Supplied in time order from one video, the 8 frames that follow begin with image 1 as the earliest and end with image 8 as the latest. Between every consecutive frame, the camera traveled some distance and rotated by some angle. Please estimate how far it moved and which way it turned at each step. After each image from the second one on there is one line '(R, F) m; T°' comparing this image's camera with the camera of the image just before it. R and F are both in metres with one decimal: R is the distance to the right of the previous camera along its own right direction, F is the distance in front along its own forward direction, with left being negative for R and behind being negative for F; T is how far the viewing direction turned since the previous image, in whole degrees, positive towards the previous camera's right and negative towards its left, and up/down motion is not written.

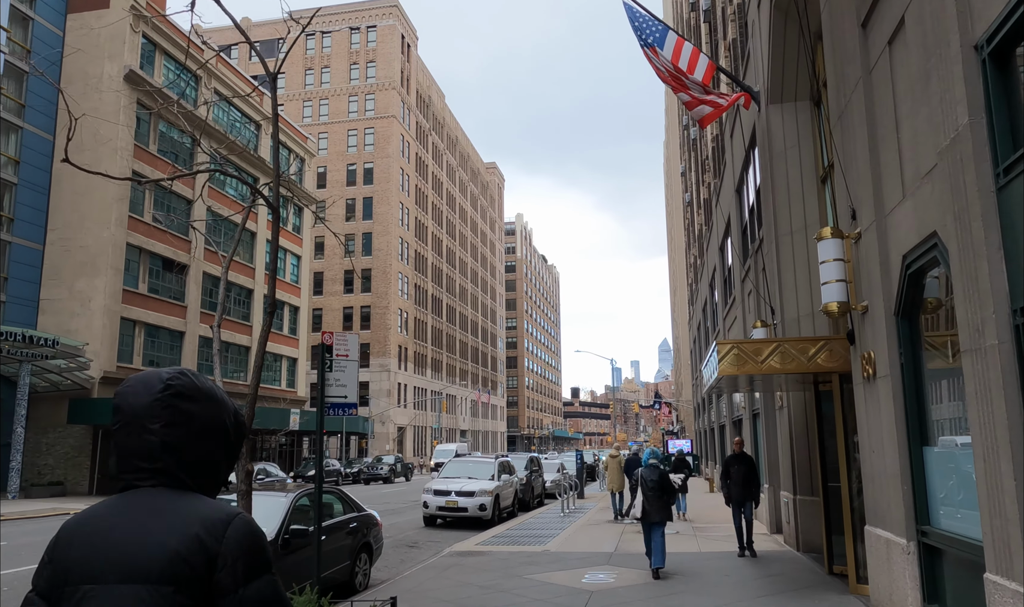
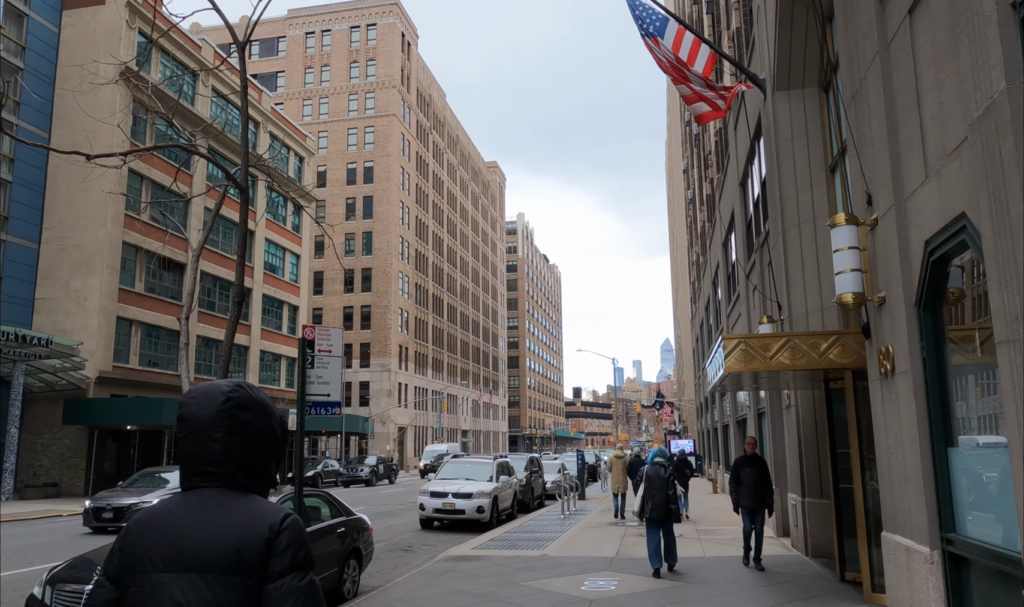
(+0.1, +0.4) m; 0°
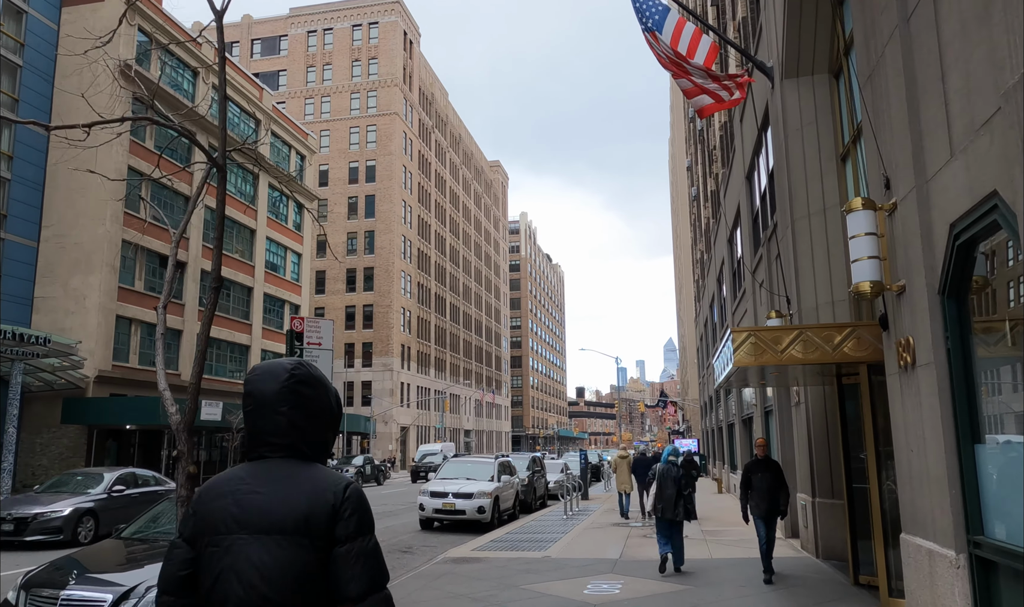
(0.0, +0.3) m; 0°
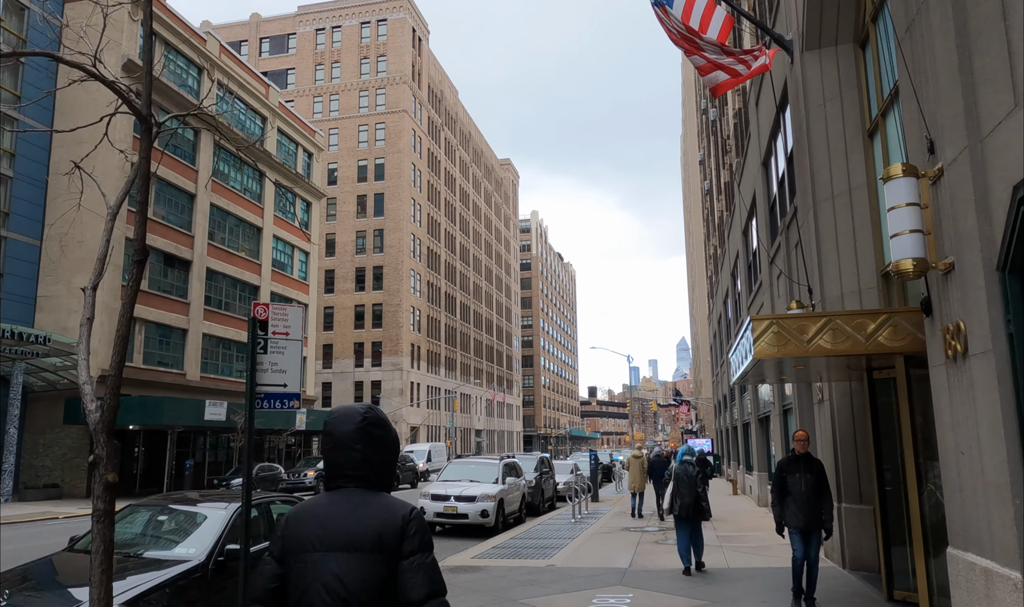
(+0.2, +0.8) m; -1°
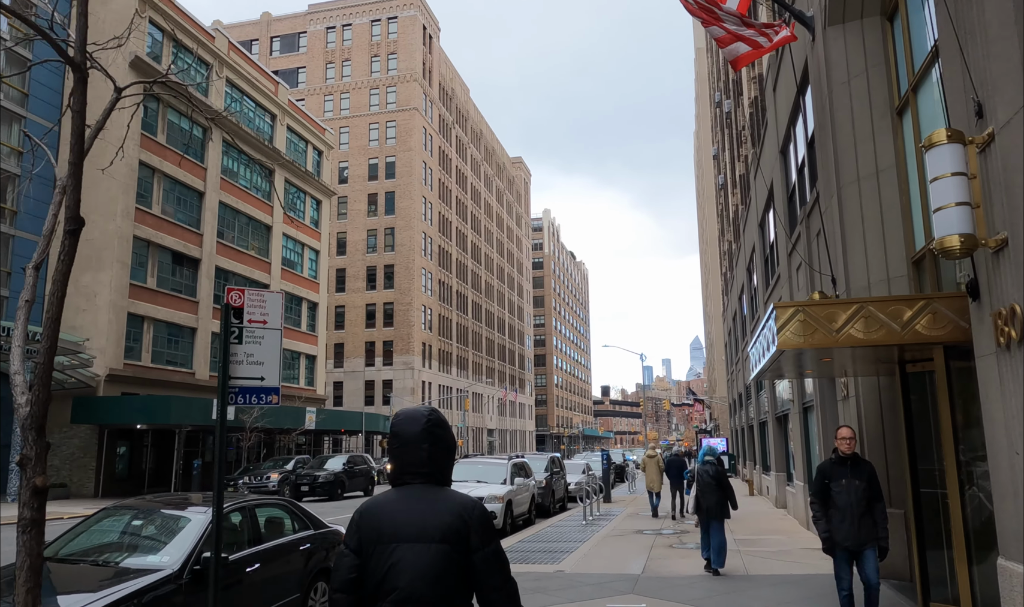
(+0.1, +0.6) m; -1°
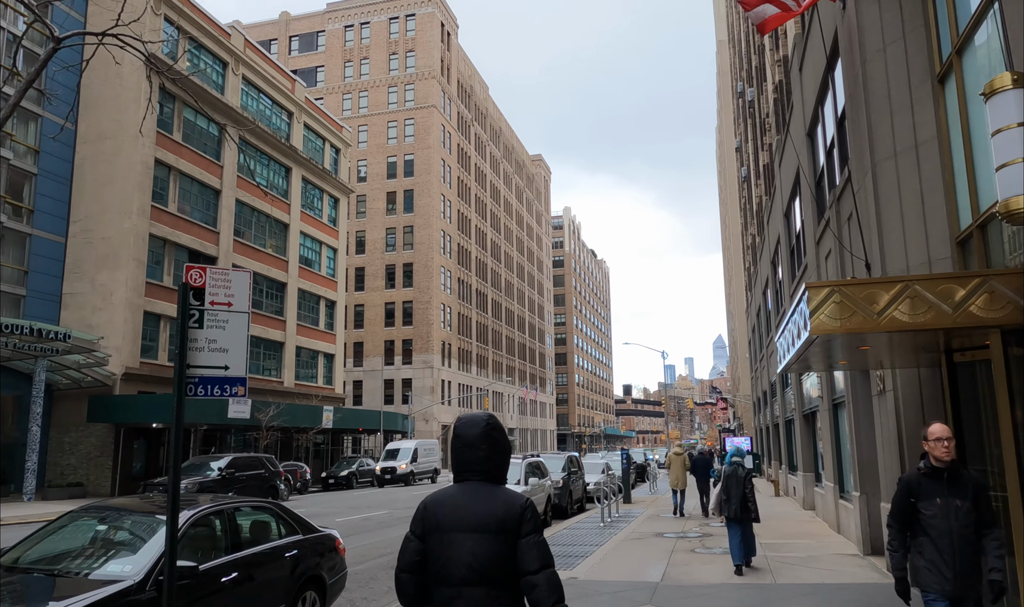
(+0.2, +0.6) m; -2°
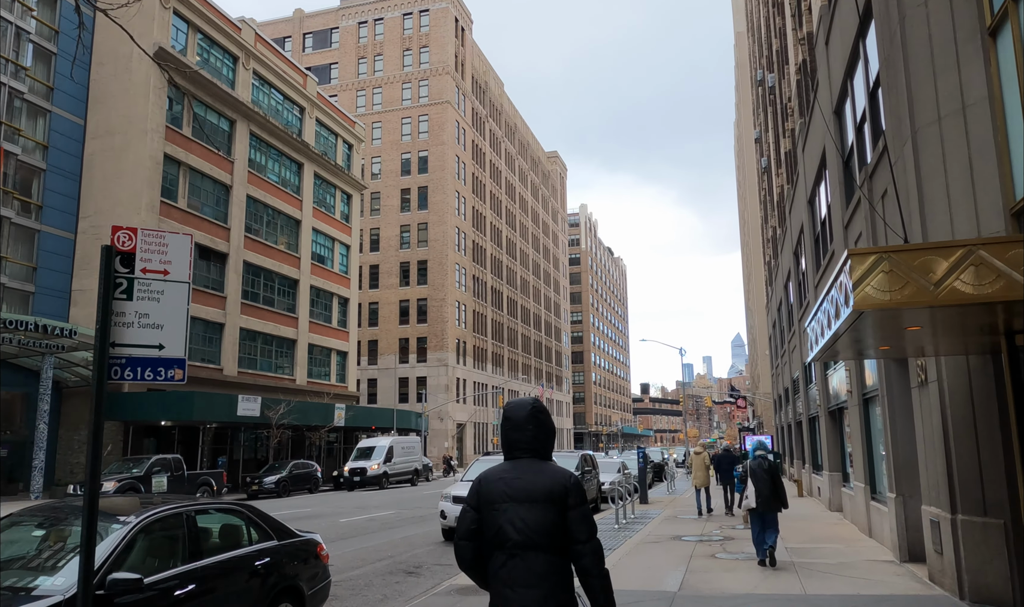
(+0.2, +0.8) m; -1°
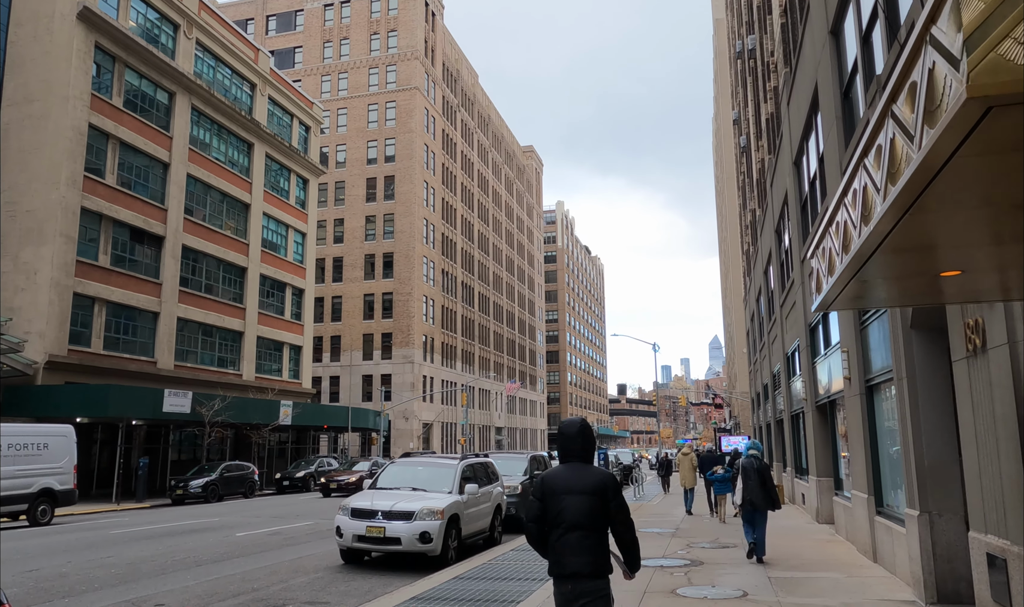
(+0.9, +2.8) m; +2°
